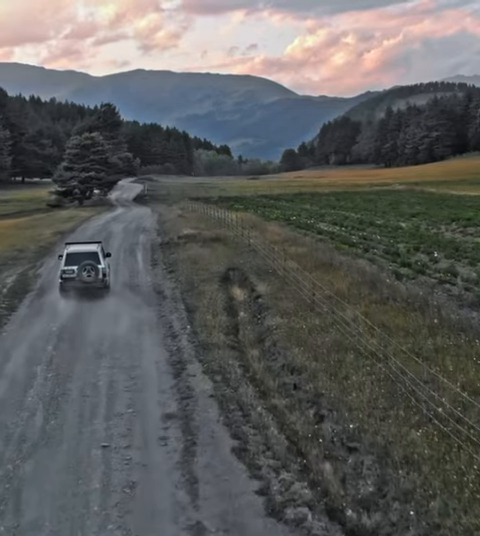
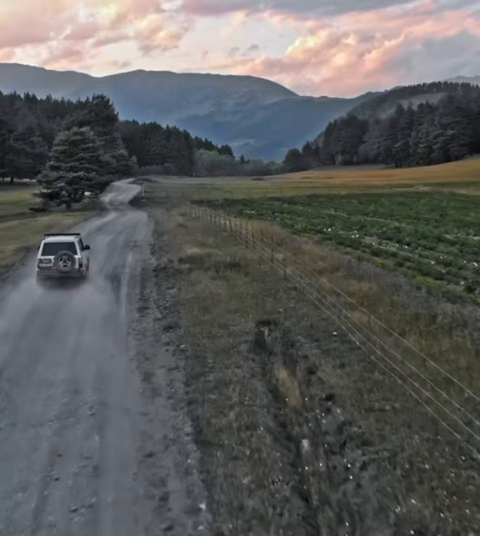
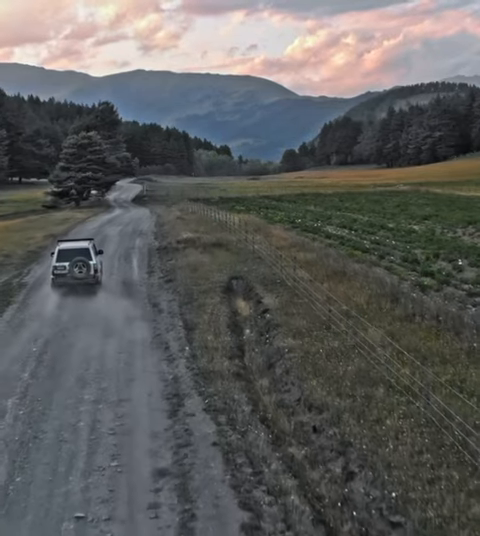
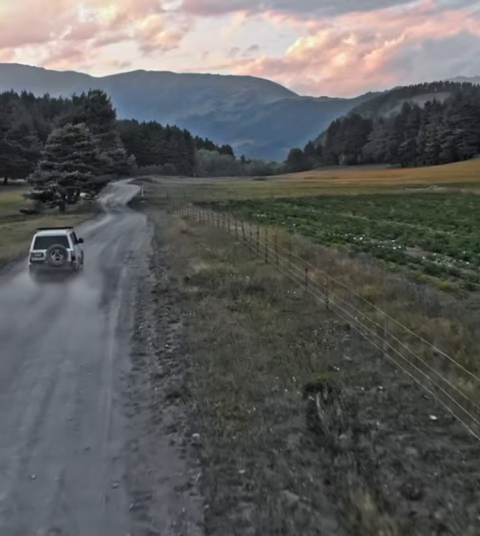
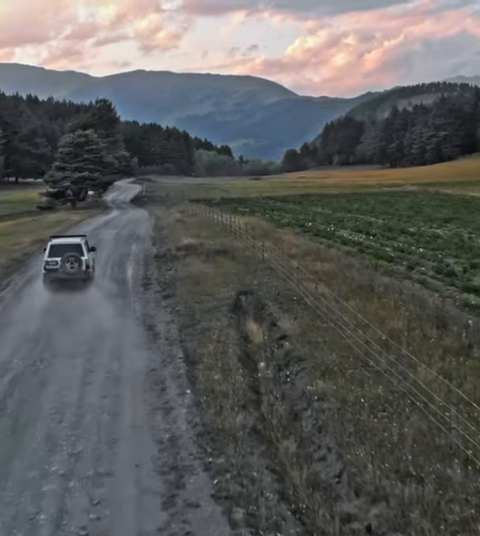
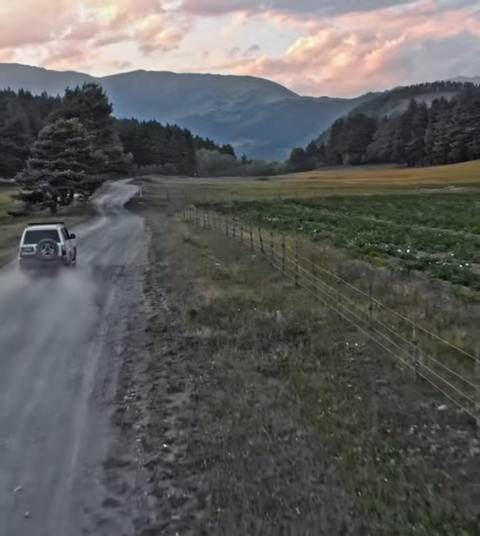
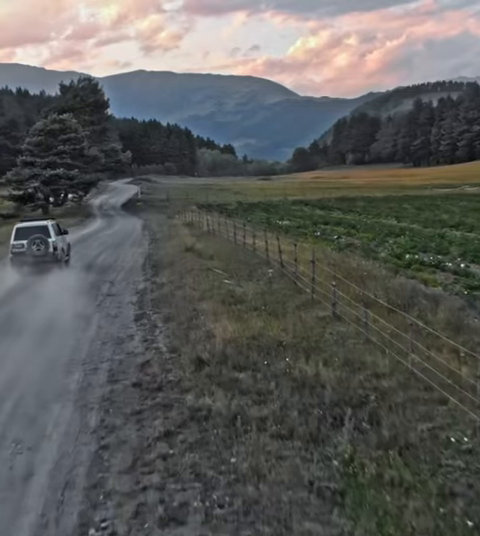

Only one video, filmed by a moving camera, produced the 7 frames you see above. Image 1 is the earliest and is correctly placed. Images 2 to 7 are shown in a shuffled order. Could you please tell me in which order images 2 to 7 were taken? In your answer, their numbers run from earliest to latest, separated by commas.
3, 5, 2, 4, 6, 7
